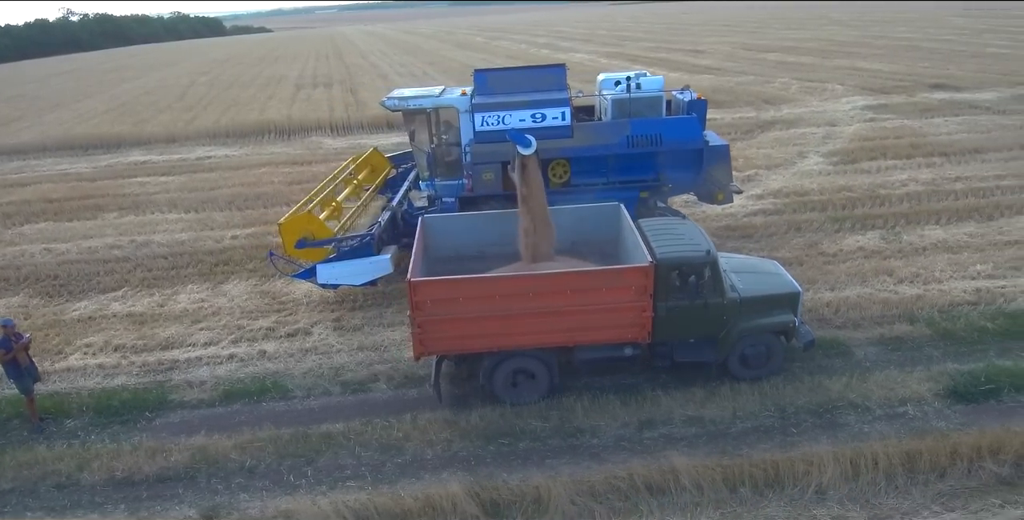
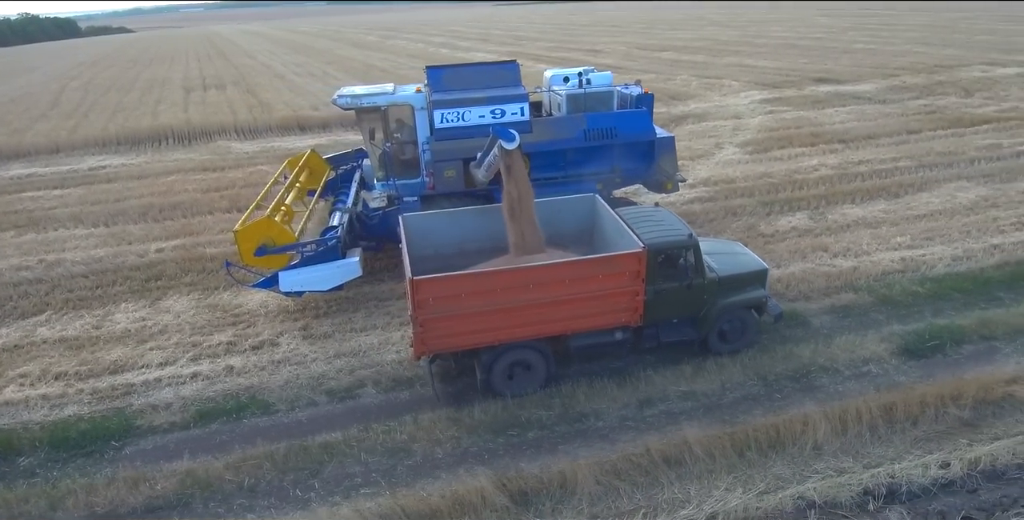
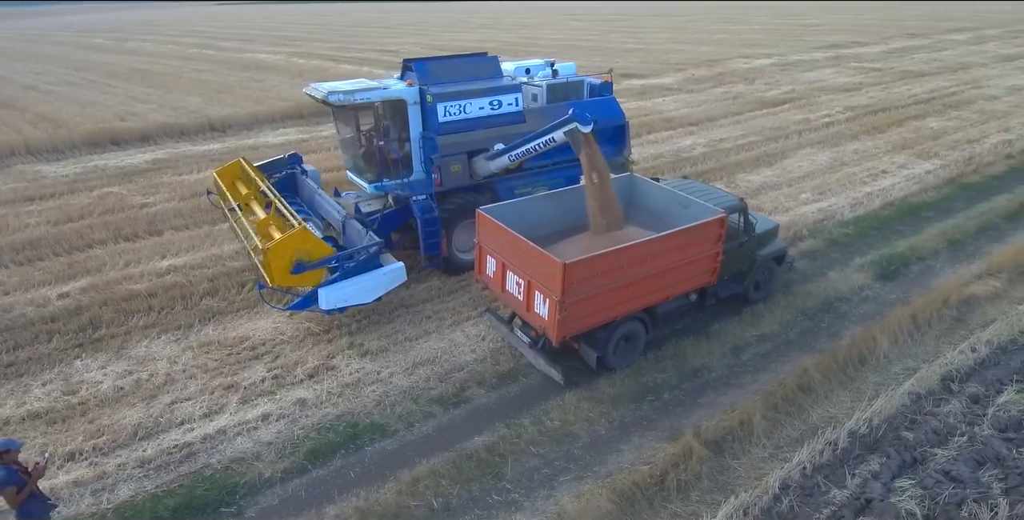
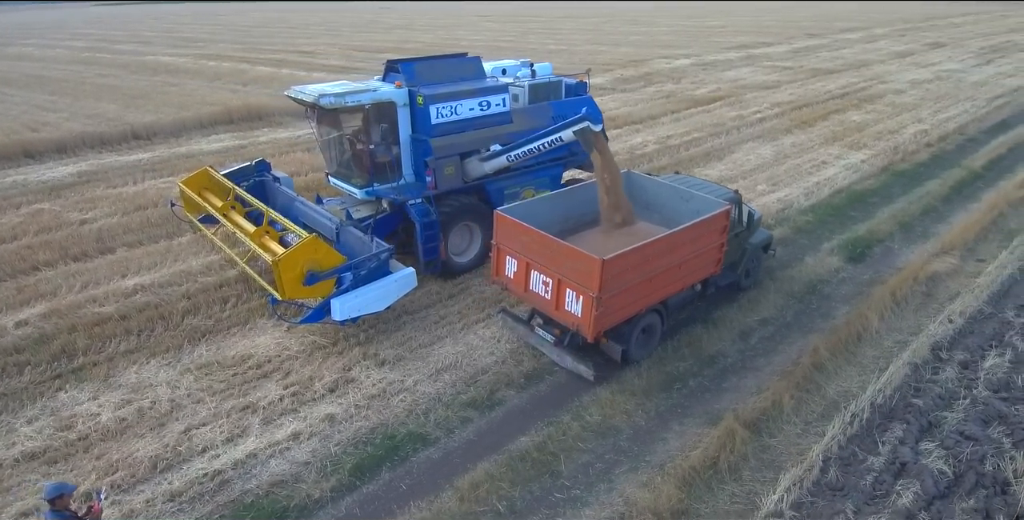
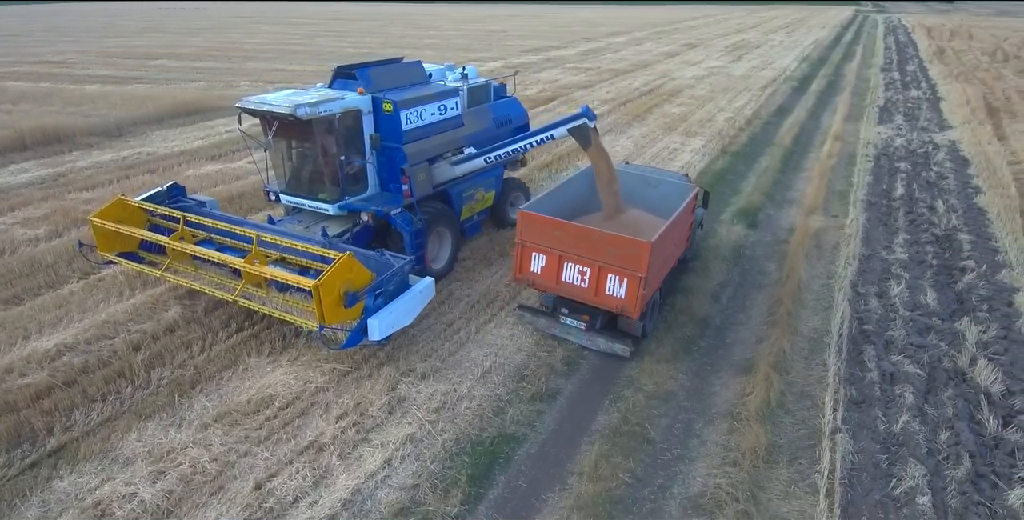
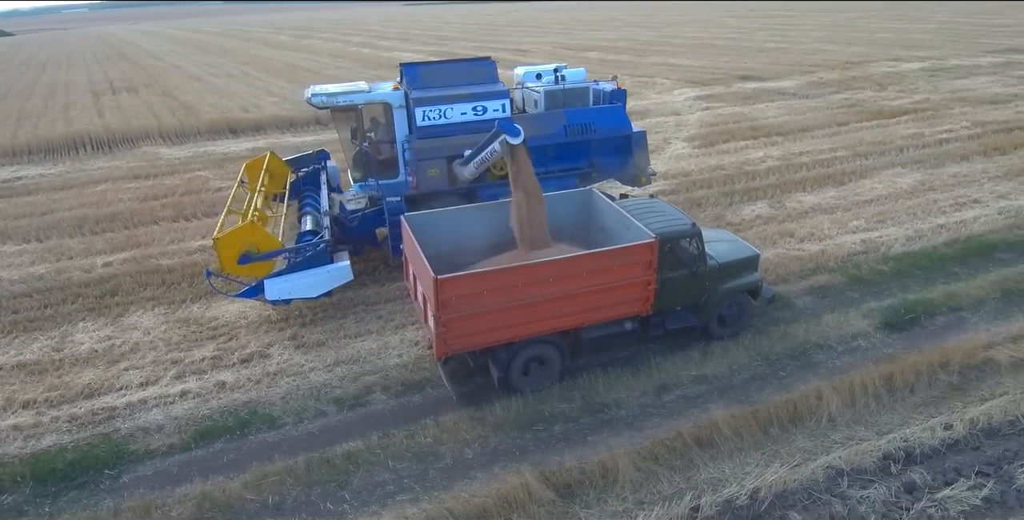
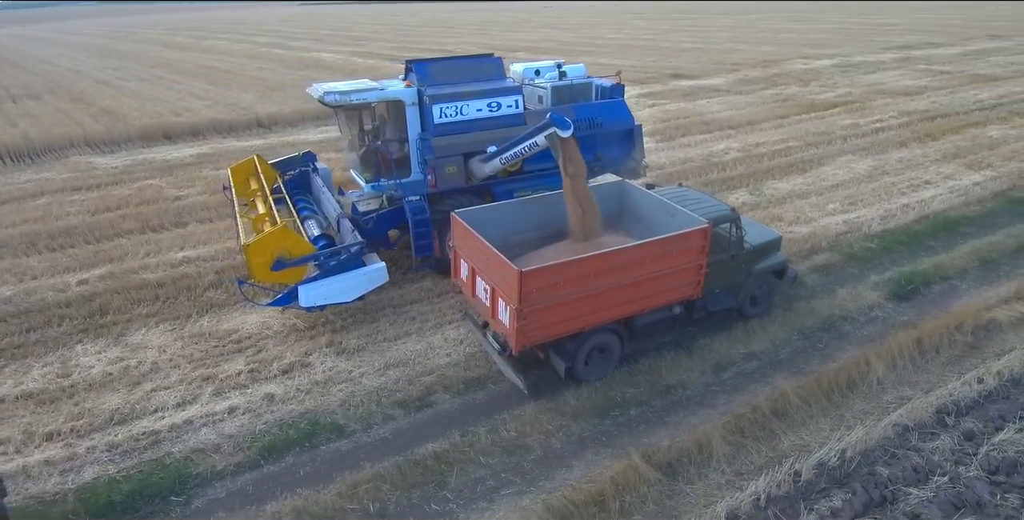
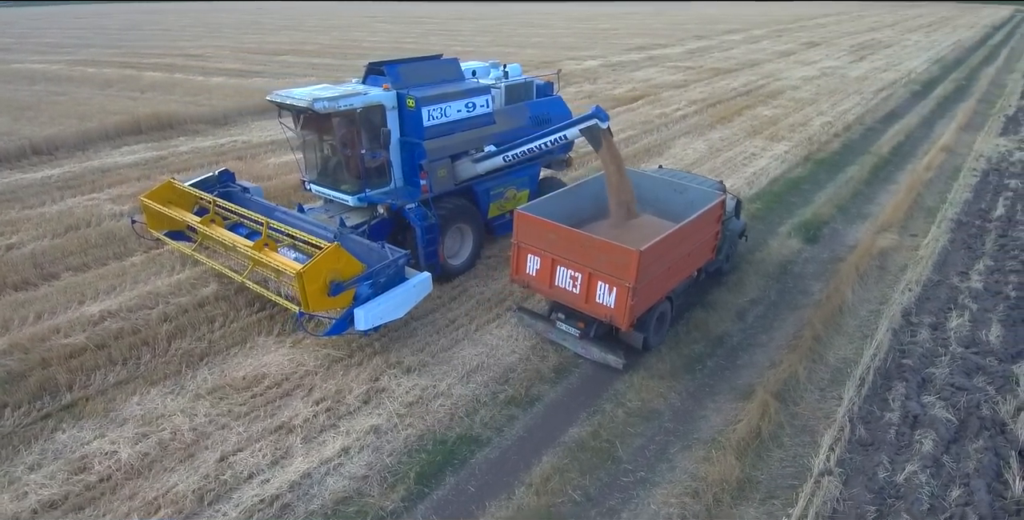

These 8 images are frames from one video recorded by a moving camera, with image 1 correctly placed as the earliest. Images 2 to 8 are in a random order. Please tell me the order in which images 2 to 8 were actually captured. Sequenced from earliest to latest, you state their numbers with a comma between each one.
2, 6, 7, 3, 4, 8, 5
